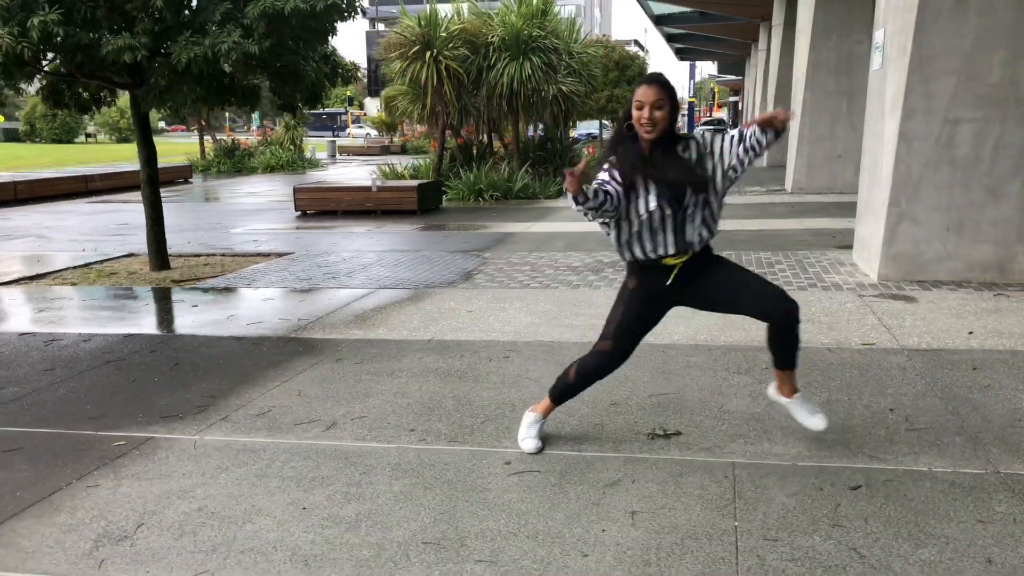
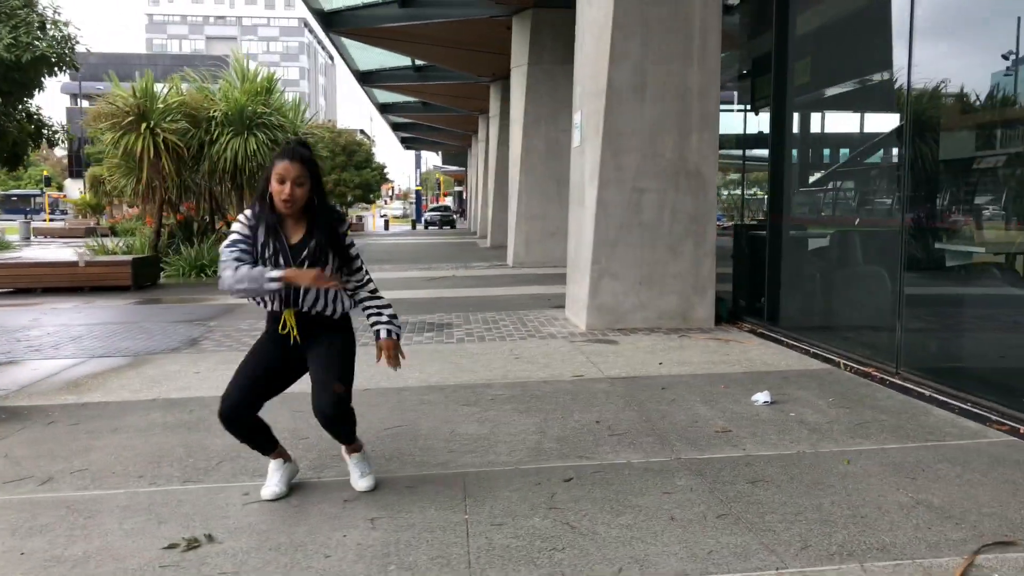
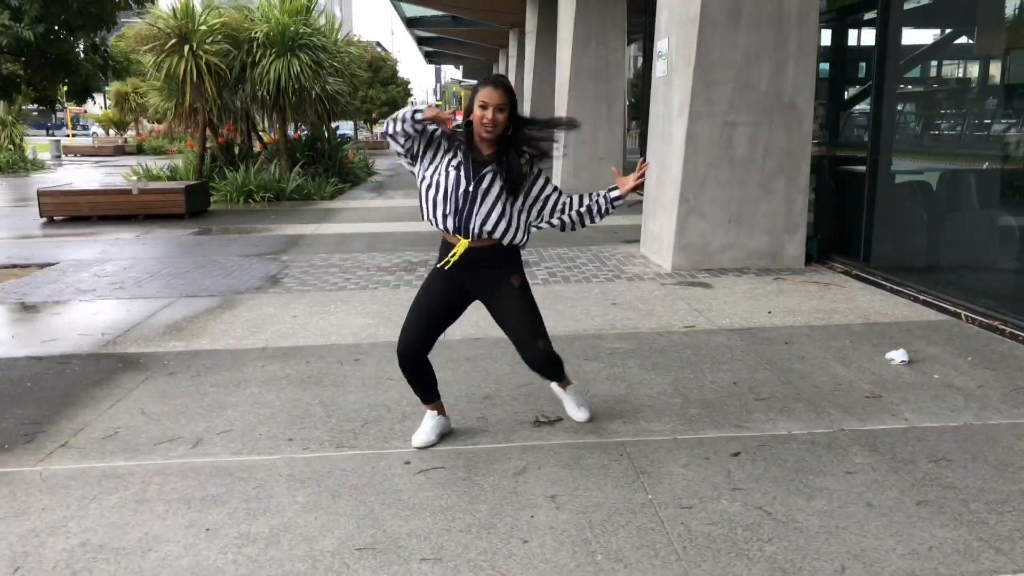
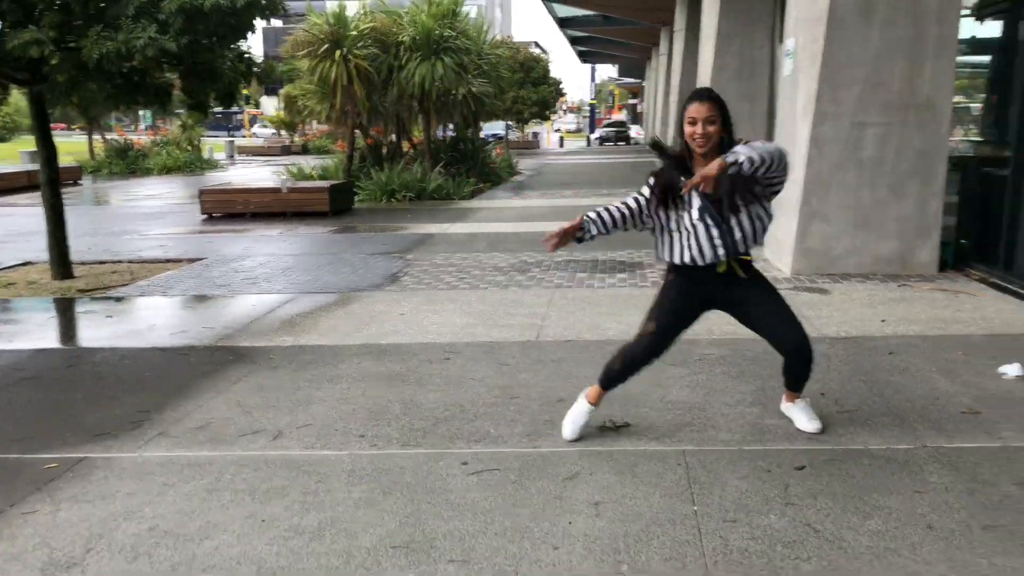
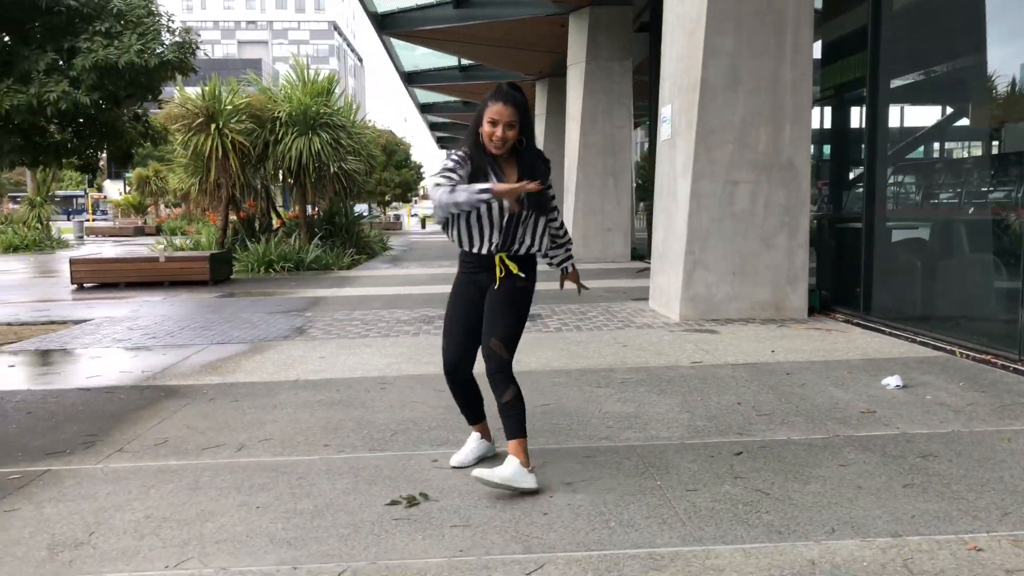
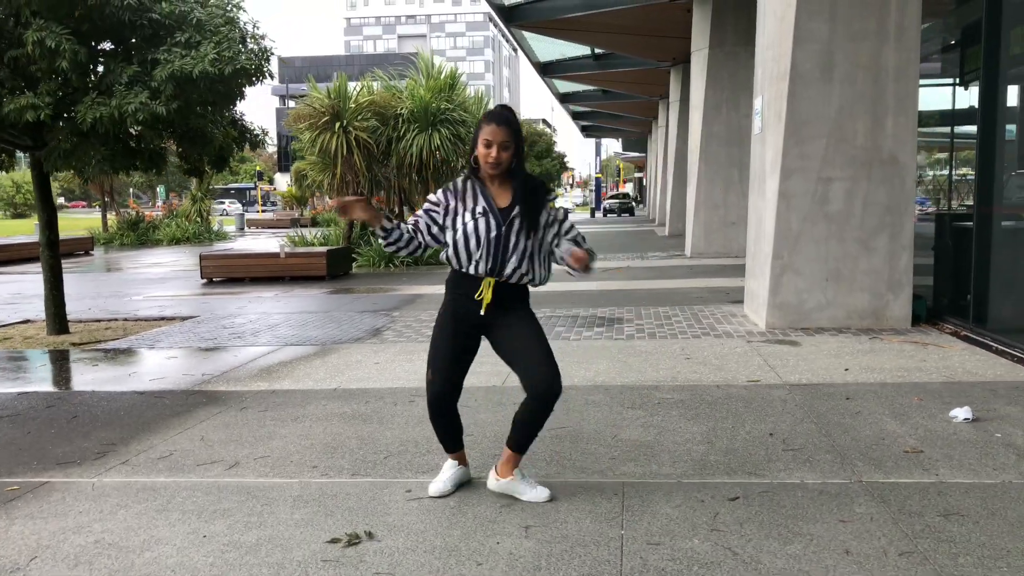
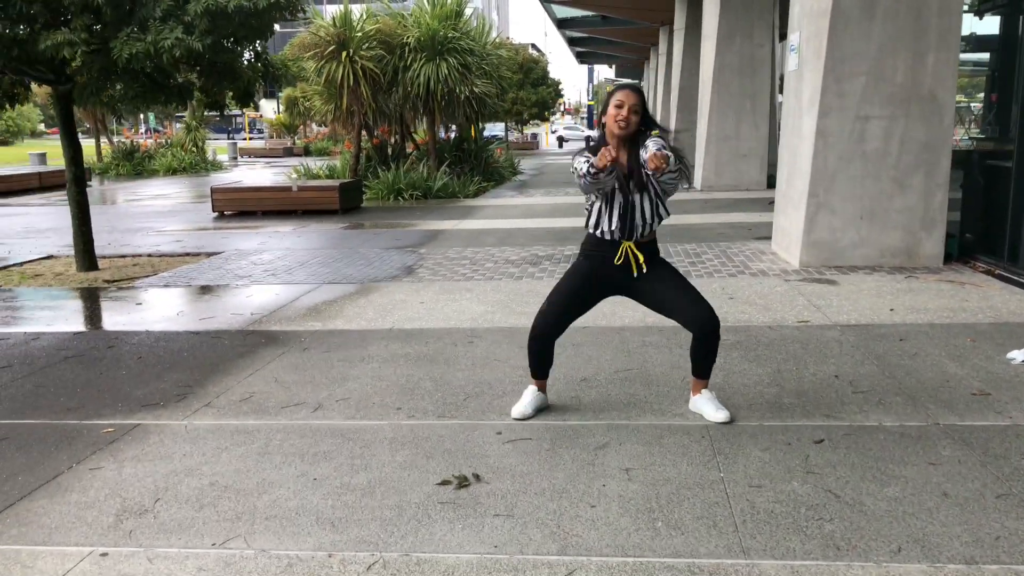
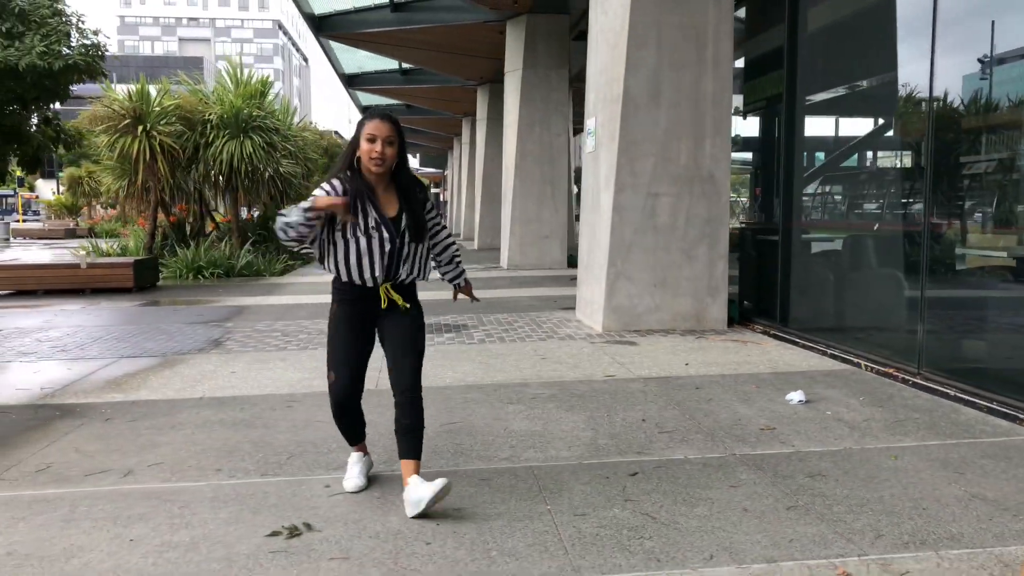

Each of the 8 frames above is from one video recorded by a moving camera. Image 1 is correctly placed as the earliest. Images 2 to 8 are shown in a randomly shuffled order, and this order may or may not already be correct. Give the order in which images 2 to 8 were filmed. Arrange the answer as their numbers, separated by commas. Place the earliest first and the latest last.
4, 3, 7, 6, 2, 8, 5
